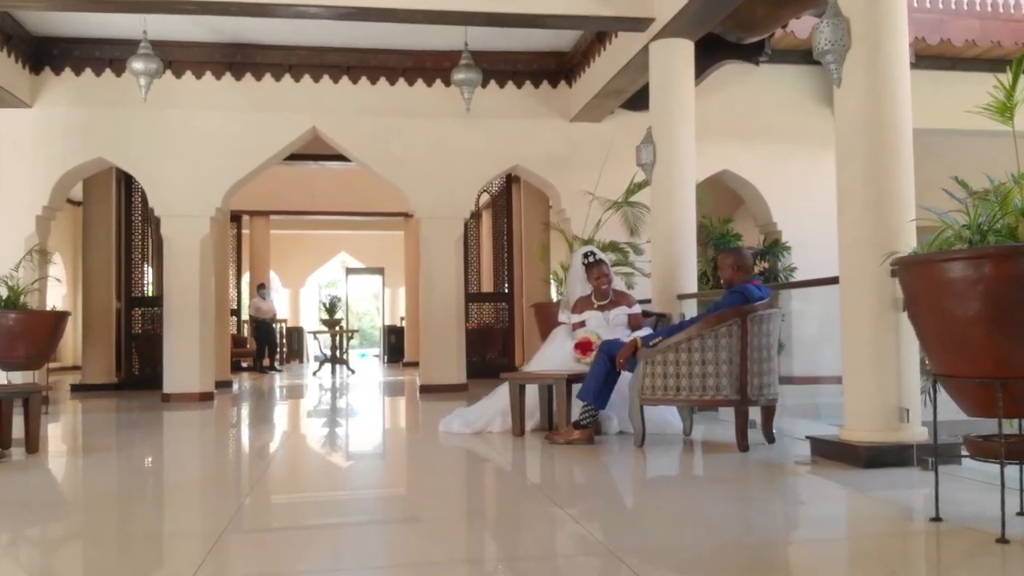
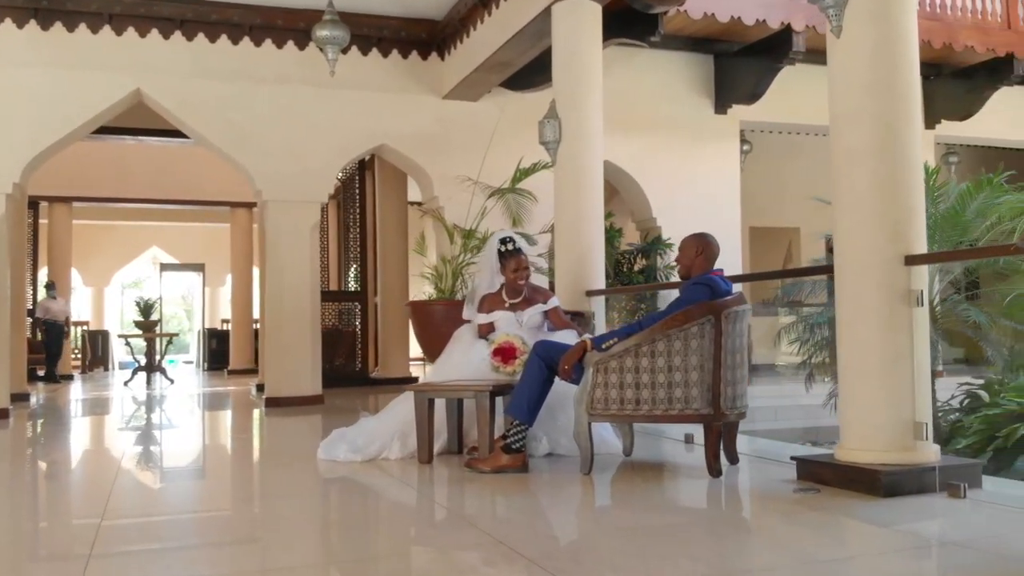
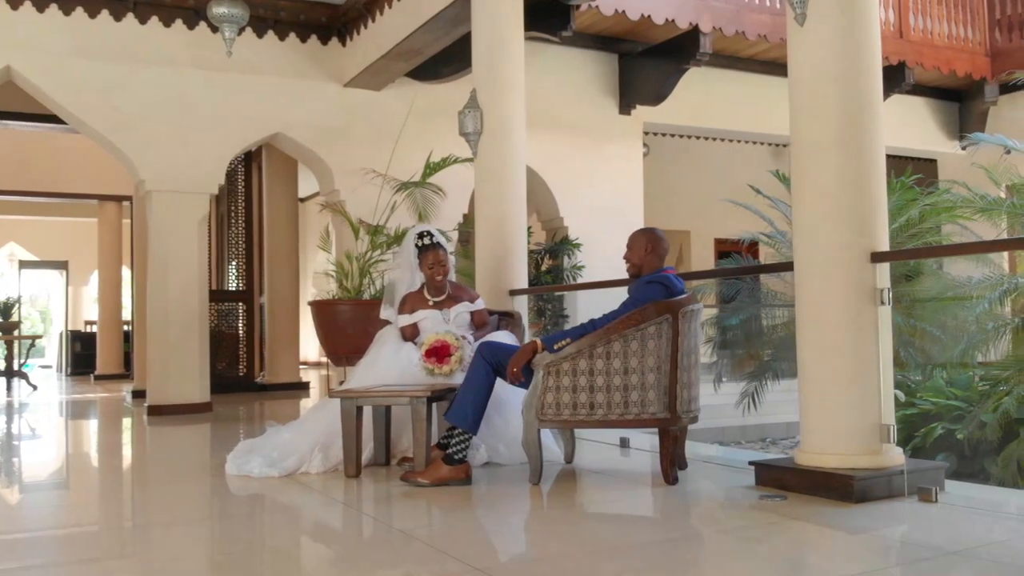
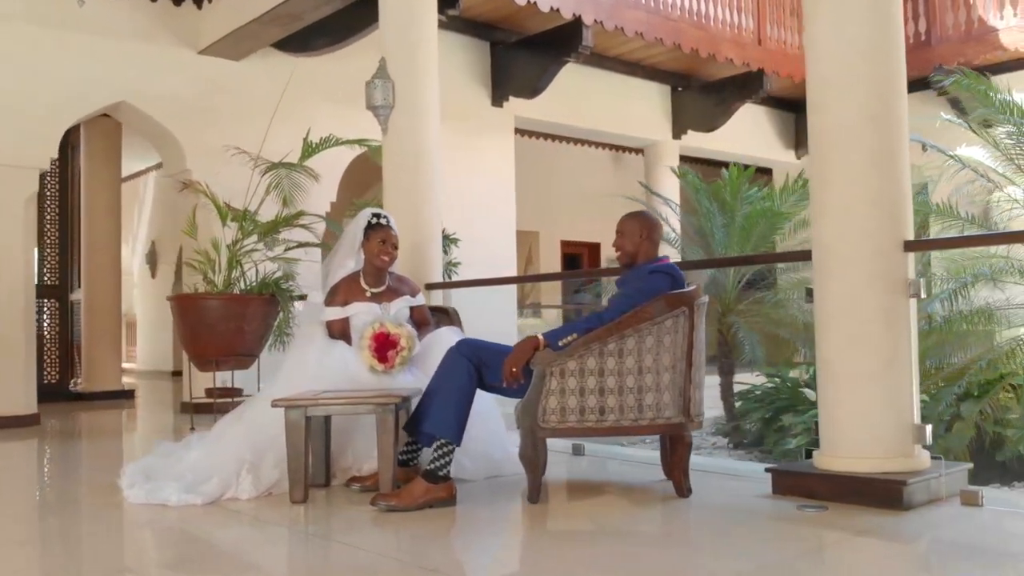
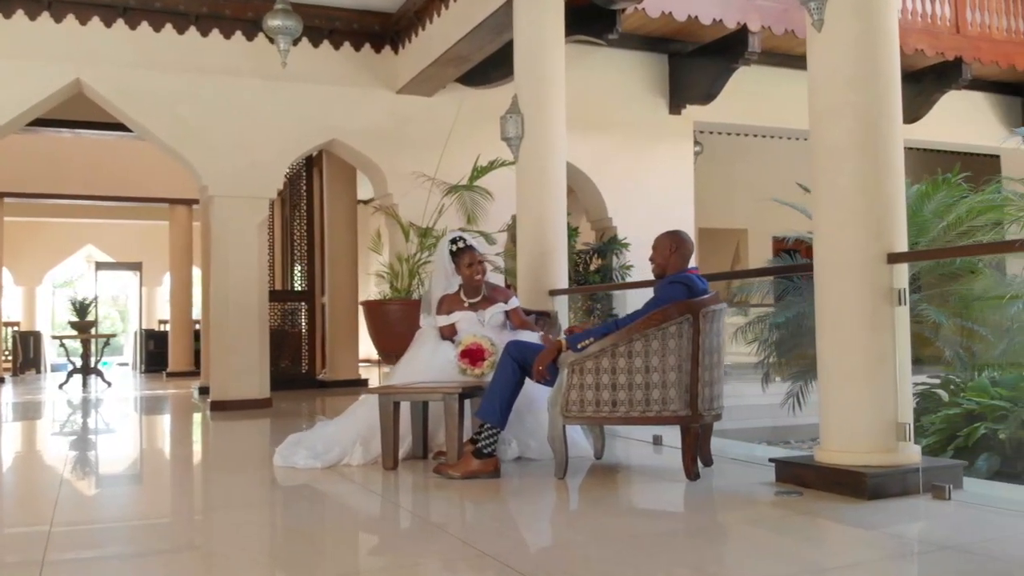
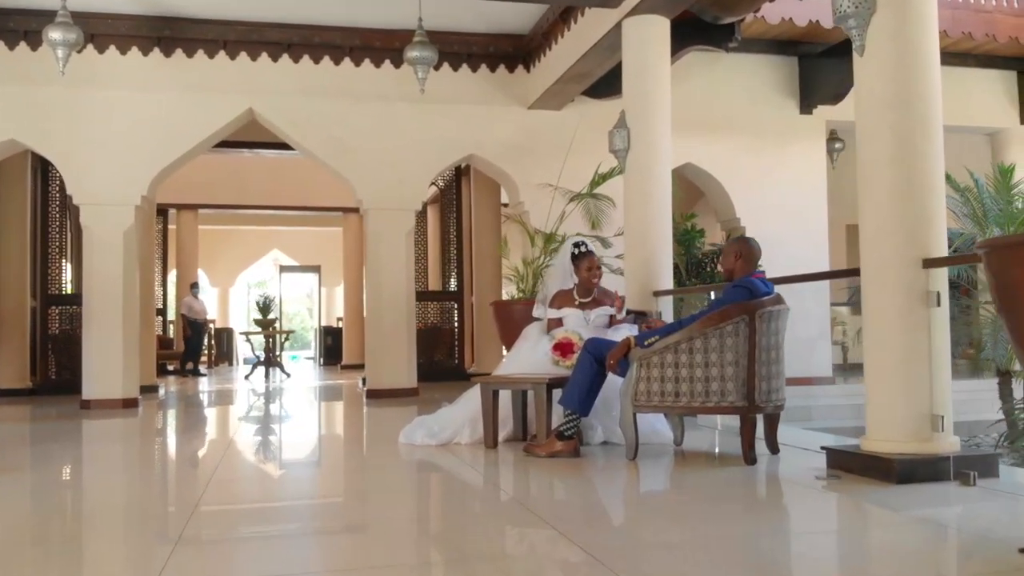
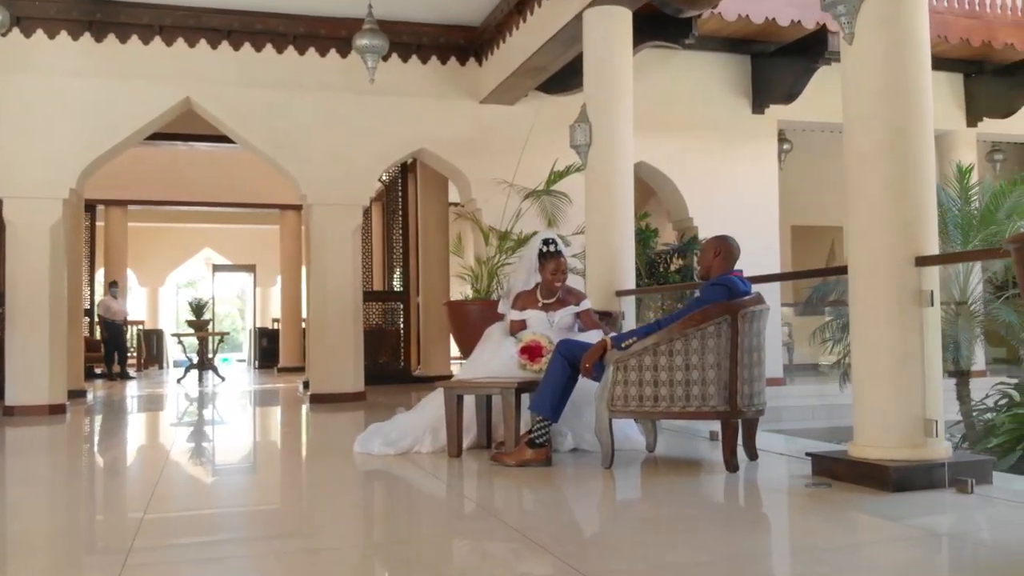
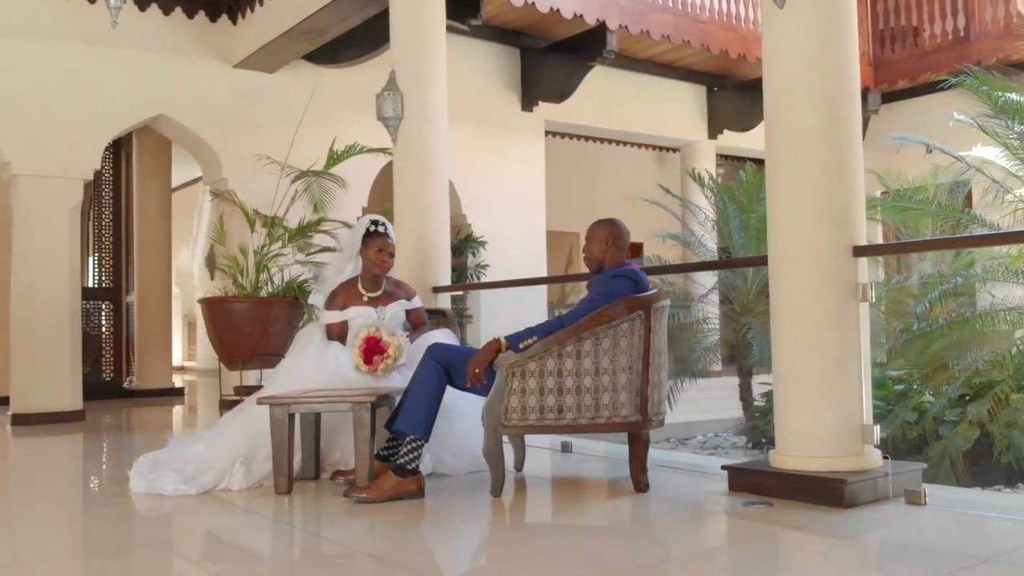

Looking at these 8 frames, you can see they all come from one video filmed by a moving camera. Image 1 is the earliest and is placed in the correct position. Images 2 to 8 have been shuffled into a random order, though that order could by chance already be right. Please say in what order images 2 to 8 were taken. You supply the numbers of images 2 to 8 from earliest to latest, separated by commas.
6, 7, 2, 5, 3, 8, 4
